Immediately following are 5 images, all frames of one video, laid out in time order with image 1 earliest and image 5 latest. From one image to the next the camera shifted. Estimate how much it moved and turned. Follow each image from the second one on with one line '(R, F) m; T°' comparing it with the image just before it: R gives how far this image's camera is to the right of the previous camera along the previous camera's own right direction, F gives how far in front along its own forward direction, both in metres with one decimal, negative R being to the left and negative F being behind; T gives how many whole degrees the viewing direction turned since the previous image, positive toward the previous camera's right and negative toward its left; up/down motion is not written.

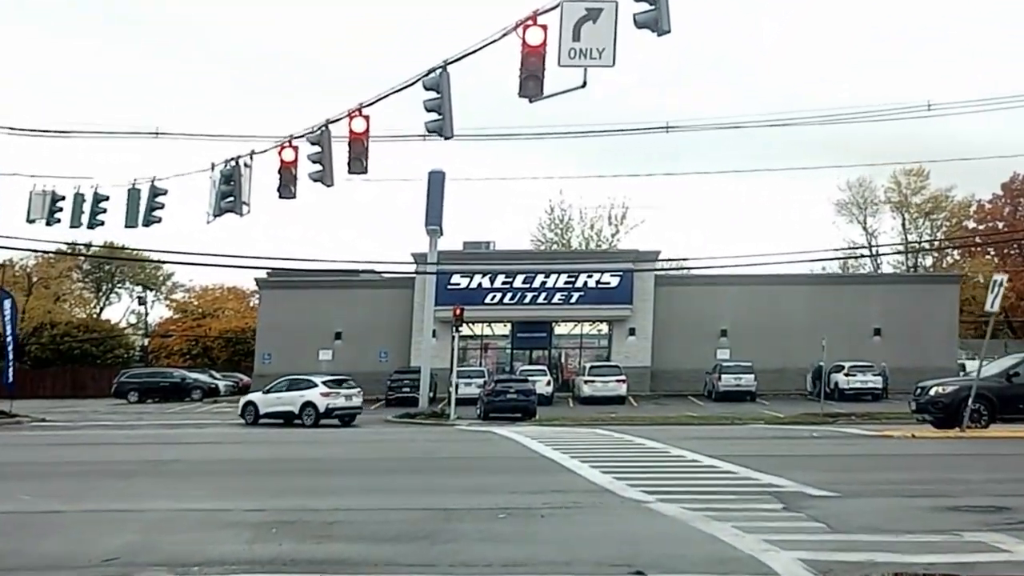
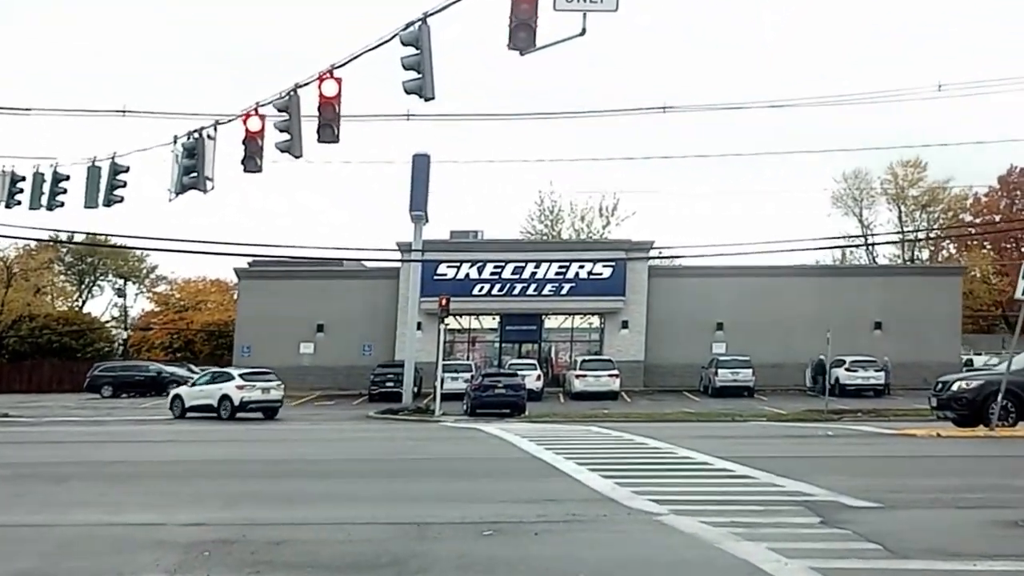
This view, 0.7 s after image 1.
(0.0, +1.8) m; +1°
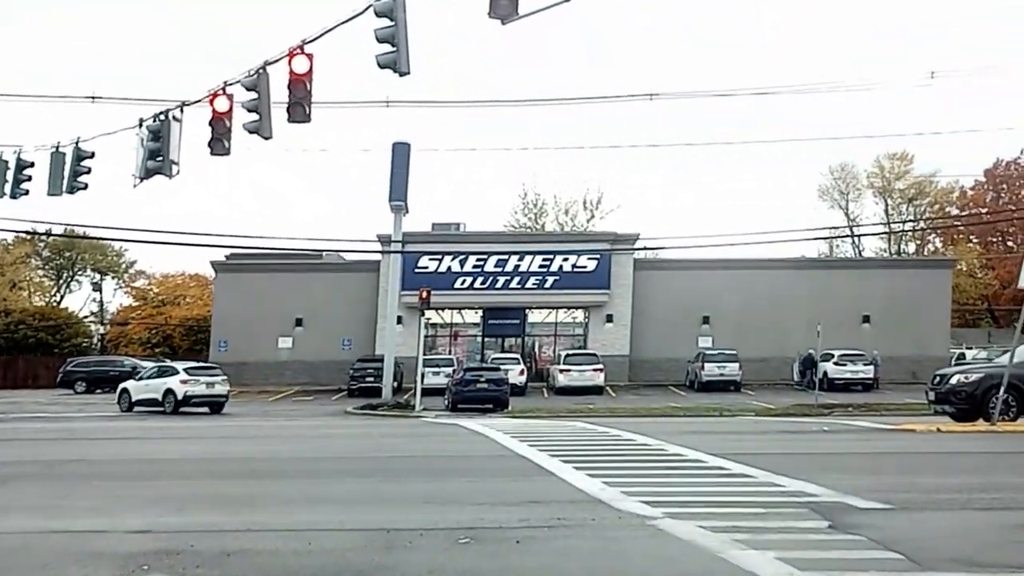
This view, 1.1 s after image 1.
(0.0, +0.9) m; +1°
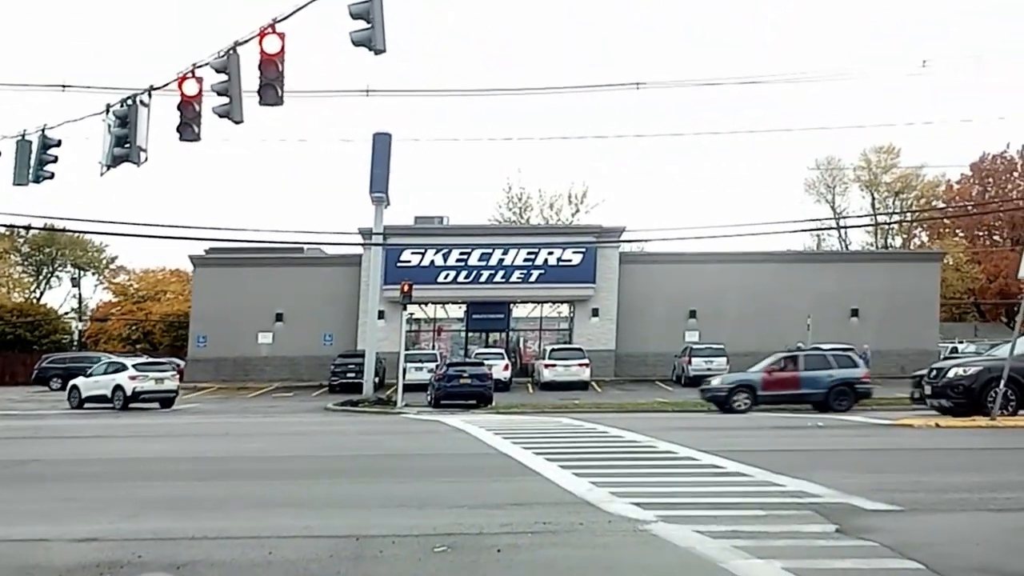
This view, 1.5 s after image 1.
(0.0, +0.7) m; +1°
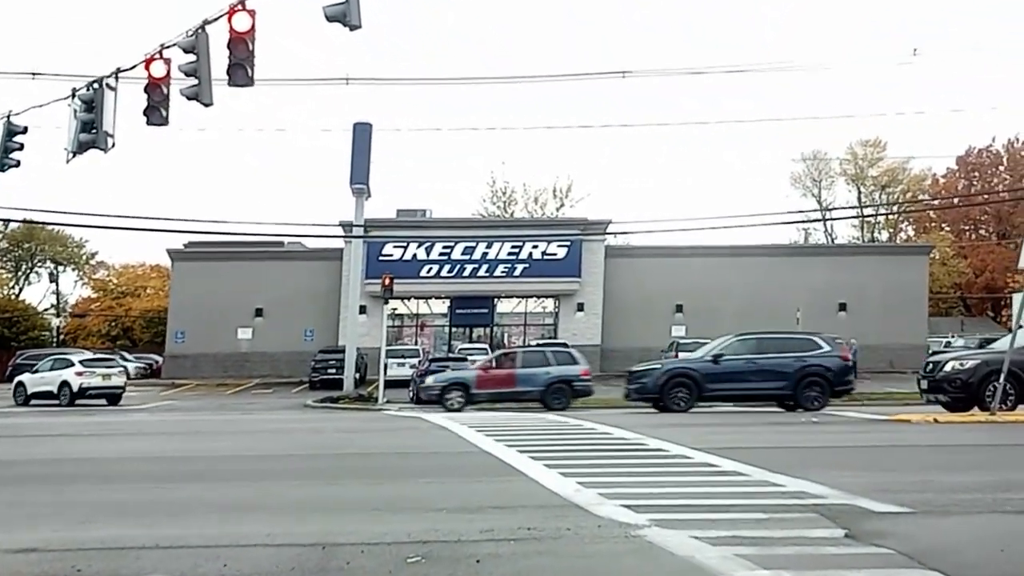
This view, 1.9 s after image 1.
(0.0, +0.7) m; +1°
